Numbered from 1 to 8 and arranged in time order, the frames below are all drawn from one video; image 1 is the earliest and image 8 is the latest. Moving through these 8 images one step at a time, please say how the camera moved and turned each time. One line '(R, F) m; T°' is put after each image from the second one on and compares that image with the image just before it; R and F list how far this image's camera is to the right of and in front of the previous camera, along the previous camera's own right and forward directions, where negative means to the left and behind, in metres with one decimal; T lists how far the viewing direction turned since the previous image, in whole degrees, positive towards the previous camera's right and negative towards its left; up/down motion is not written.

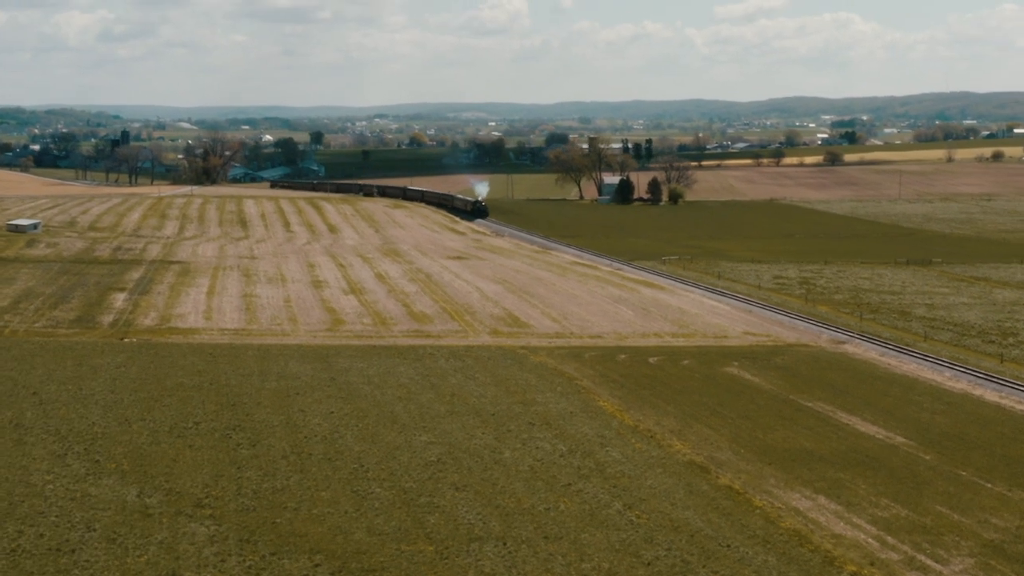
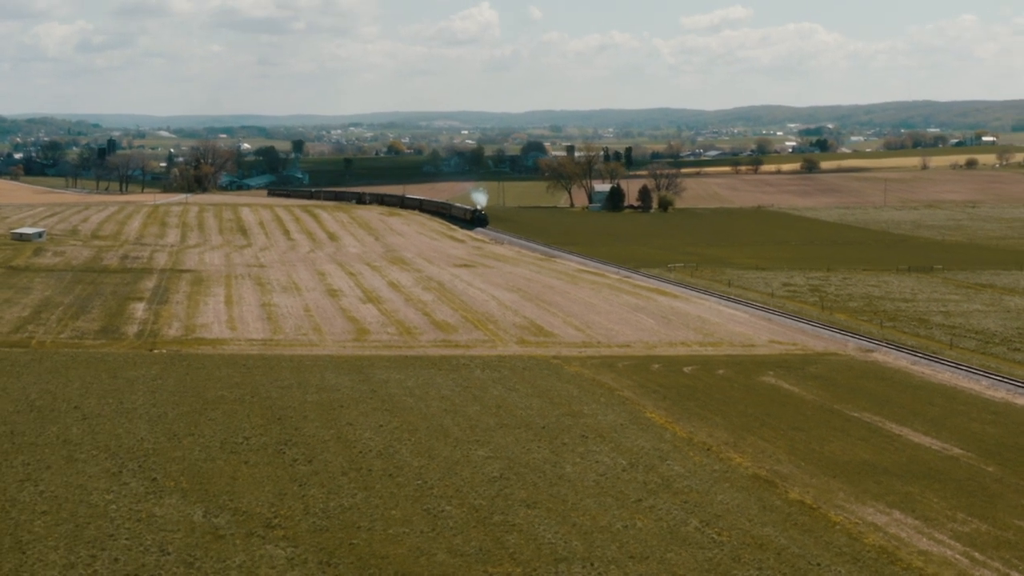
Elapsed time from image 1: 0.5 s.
(-1.7, +1.1) m; +1°
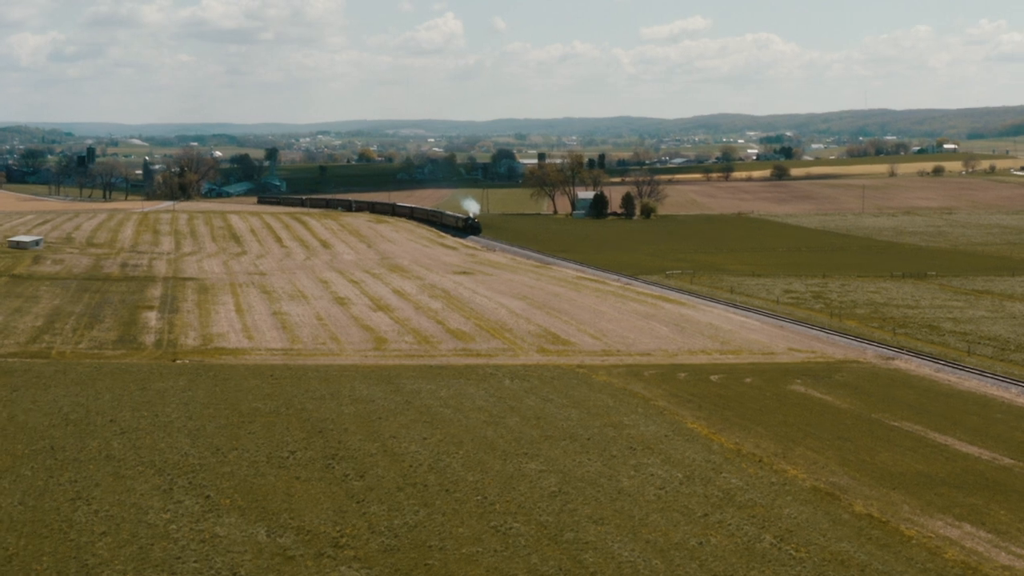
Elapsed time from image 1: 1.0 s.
(-1.6, +1.1) m; +1°
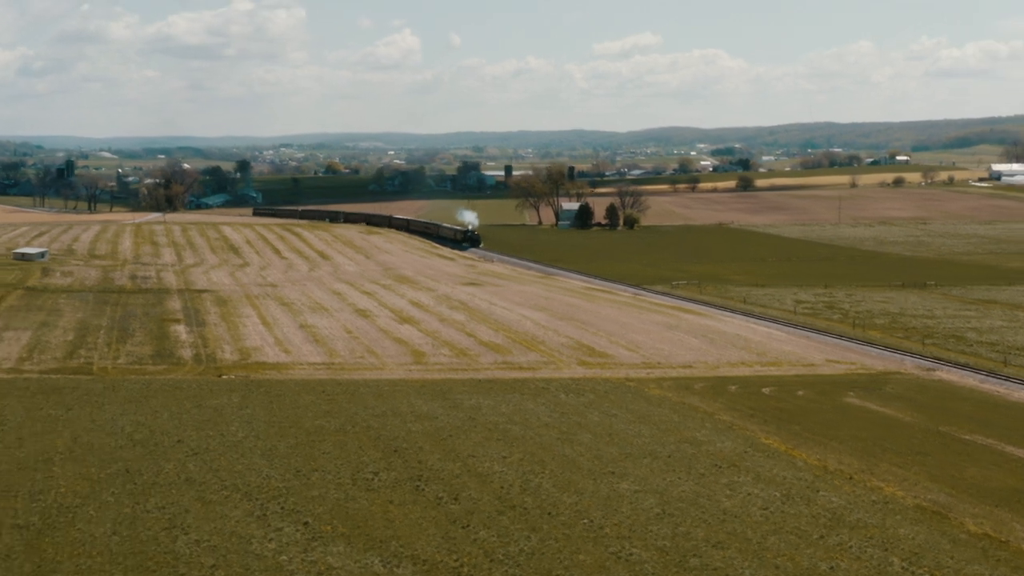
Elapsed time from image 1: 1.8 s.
(-2.3, +1.6) m; +2°
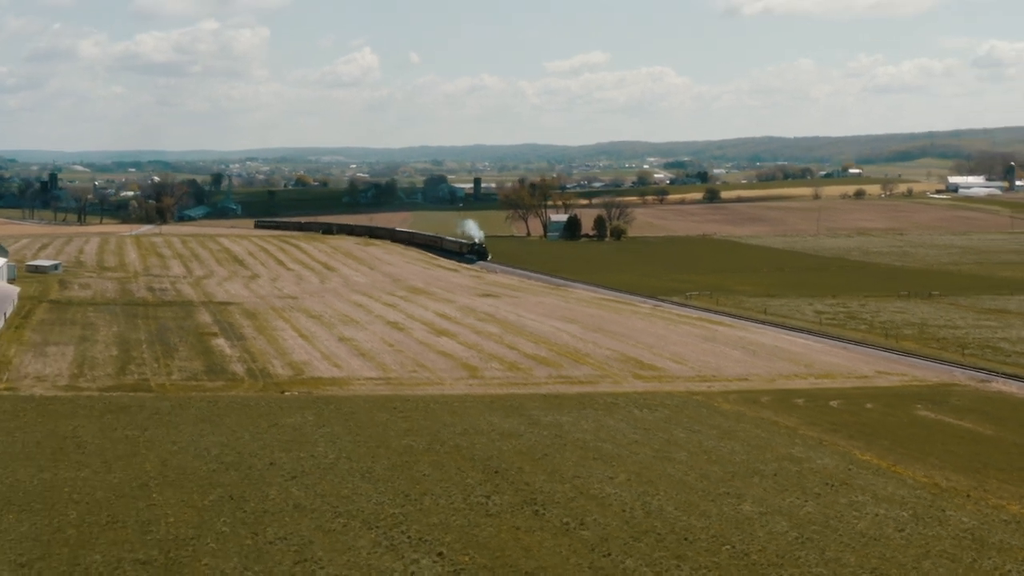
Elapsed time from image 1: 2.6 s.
(-2.5, +1.9) m; +2°
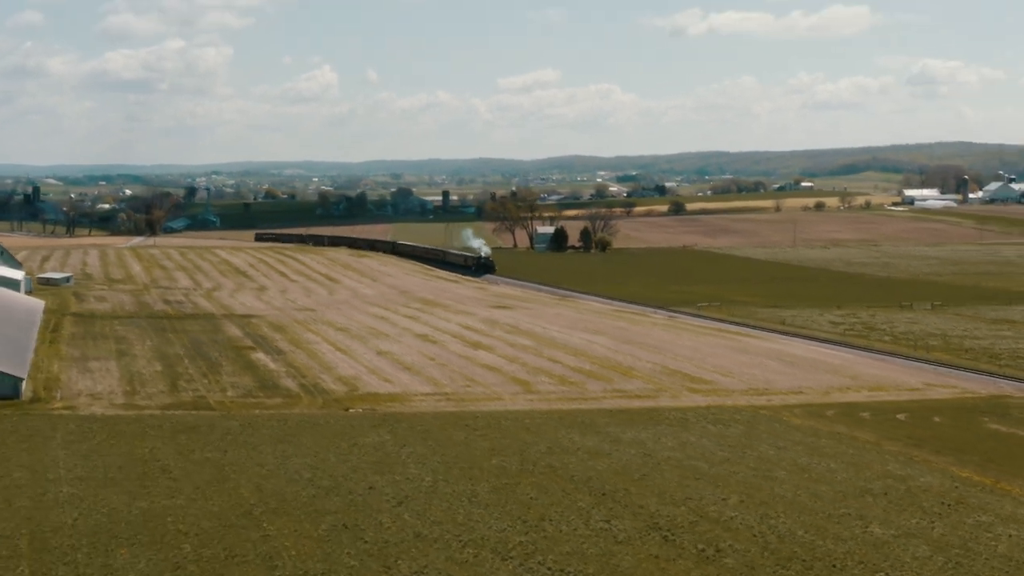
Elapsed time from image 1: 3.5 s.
(-2.3, +1.9) m; +2°
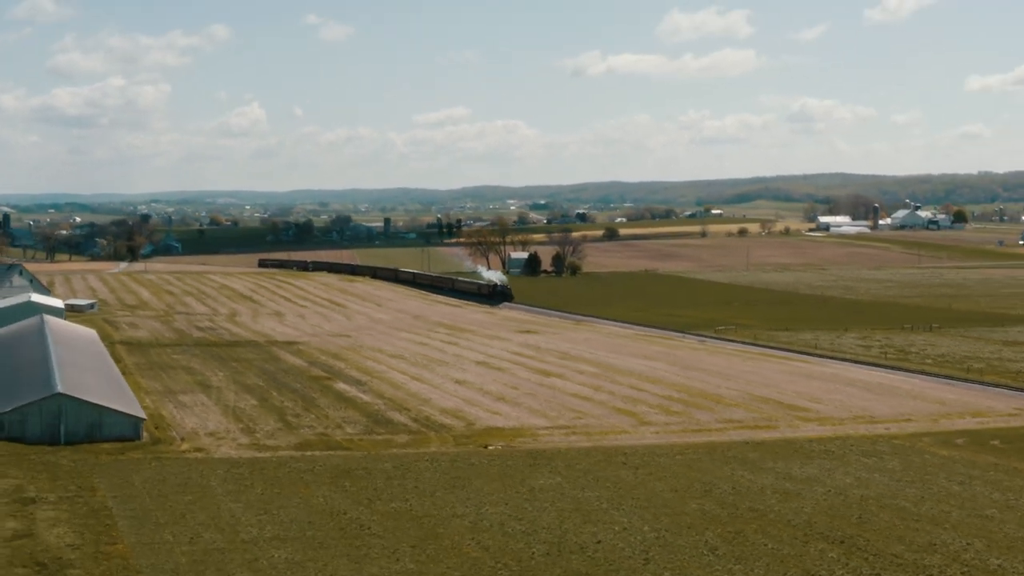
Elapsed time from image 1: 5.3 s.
(-4.0, +3.5) m; +3°
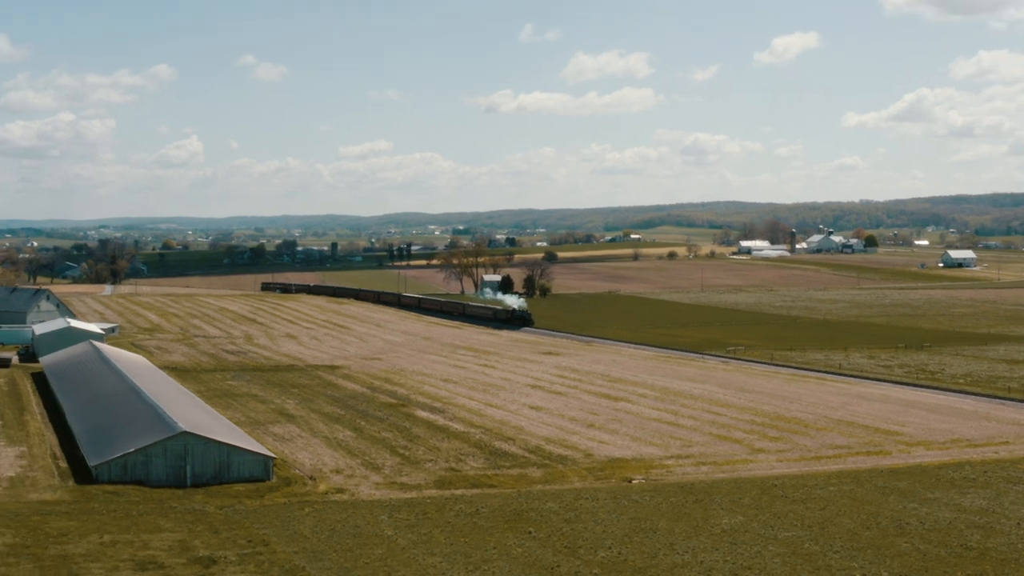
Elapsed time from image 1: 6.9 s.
(-3.1, +3.0) m; +2°
